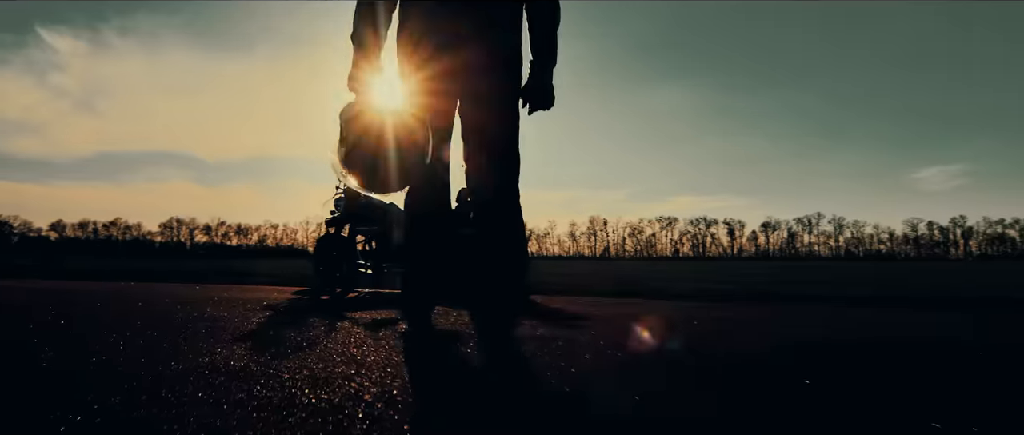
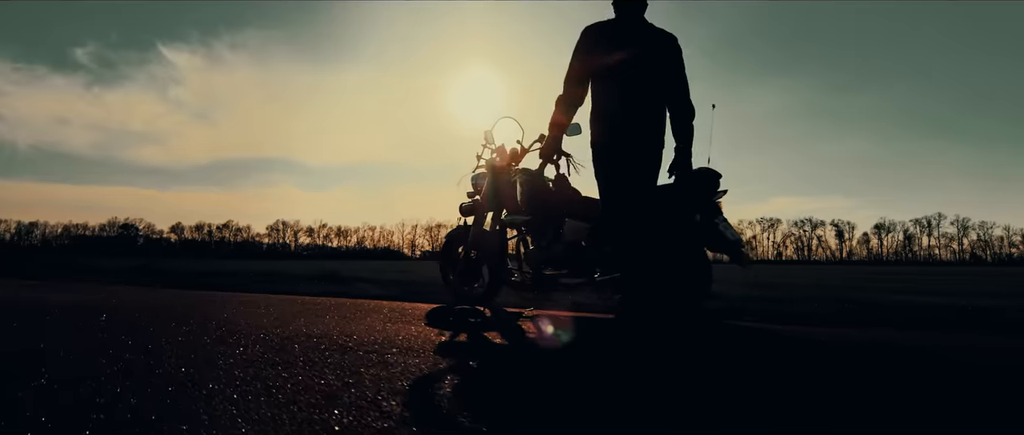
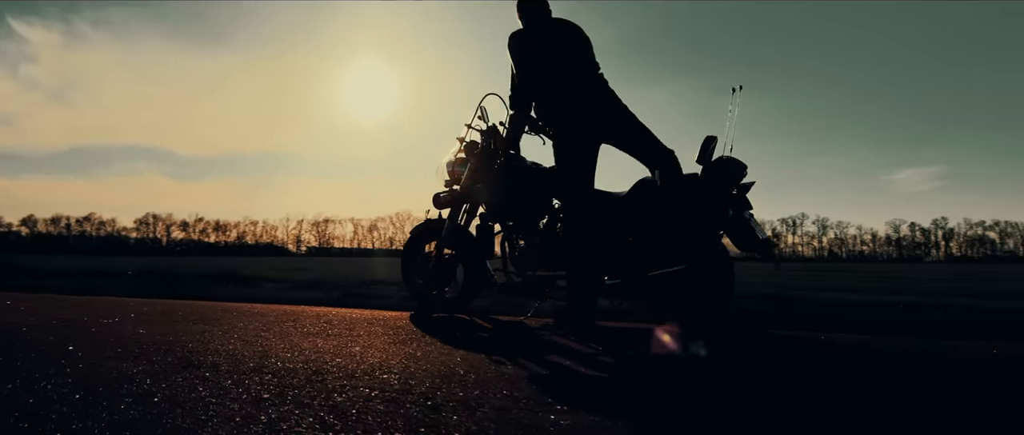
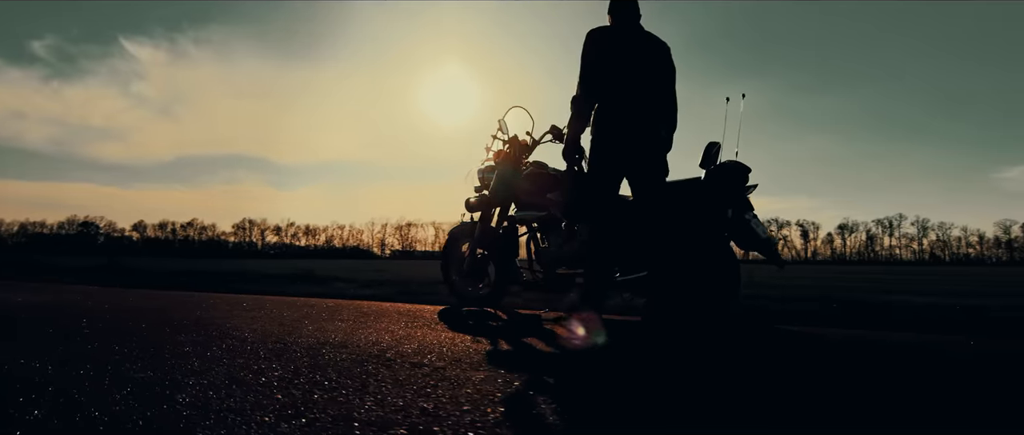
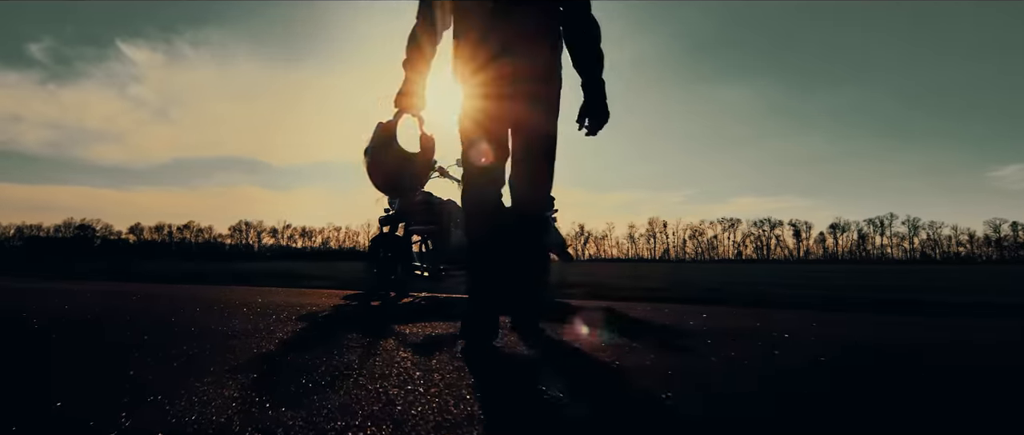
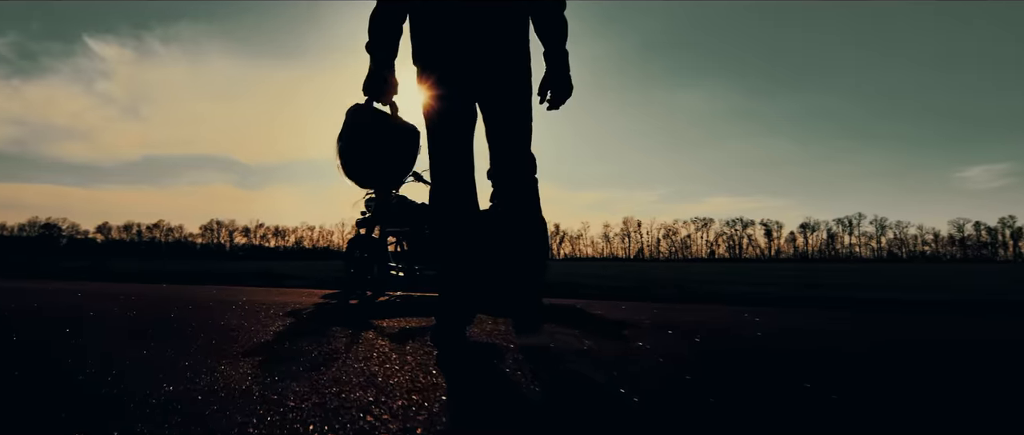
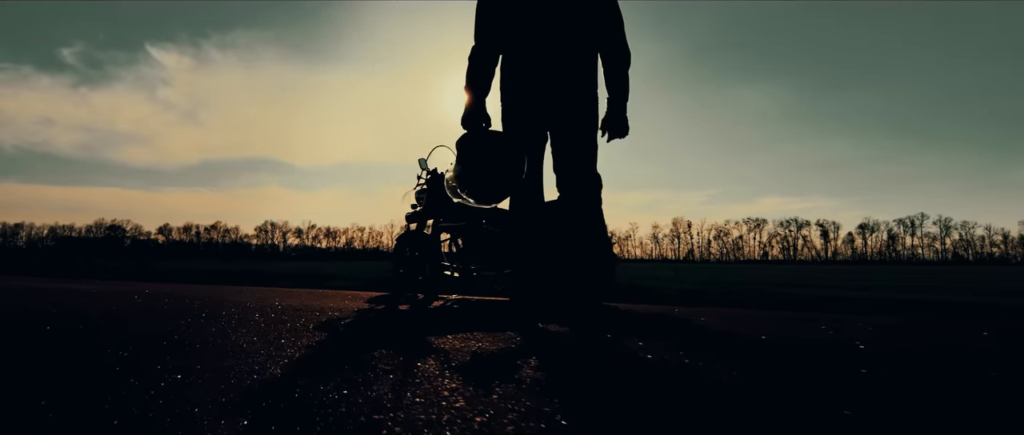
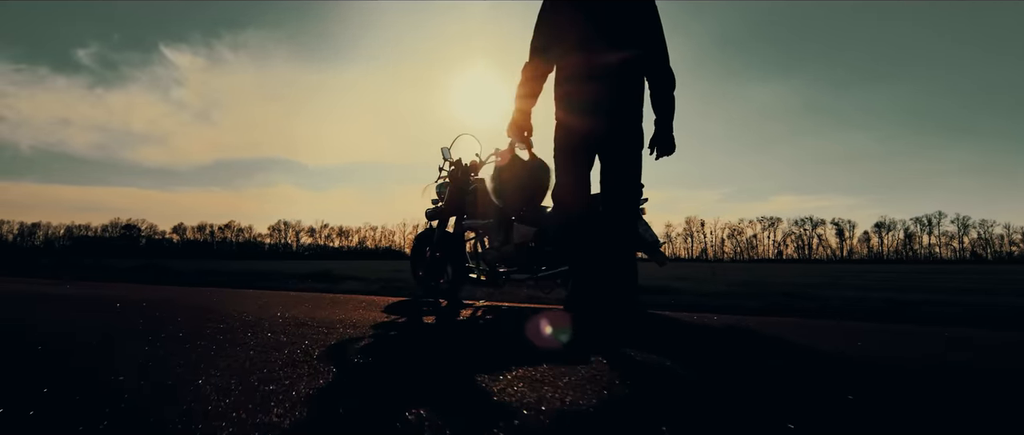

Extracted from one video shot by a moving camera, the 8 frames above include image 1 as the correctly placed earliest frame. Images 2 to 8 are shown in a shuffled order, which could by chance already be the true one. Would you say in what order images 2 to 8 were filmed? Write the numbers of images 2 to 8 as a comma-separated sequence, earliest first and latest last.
6, 5, 7, 8, 2, 4, 3
